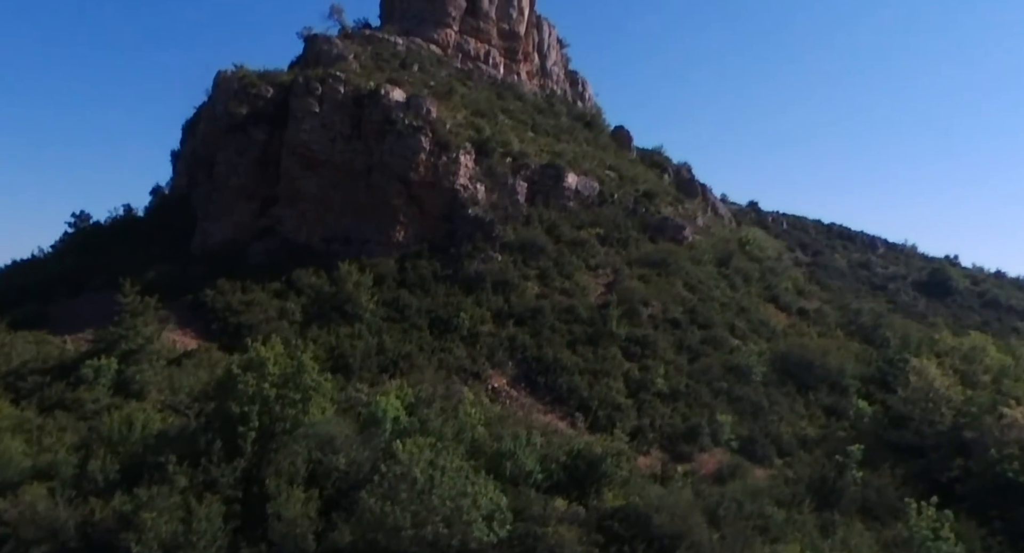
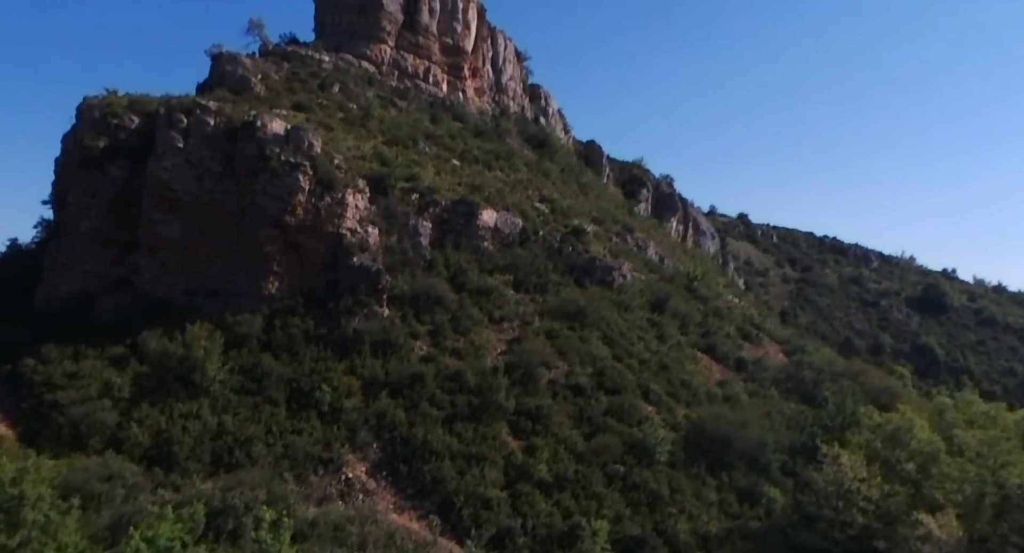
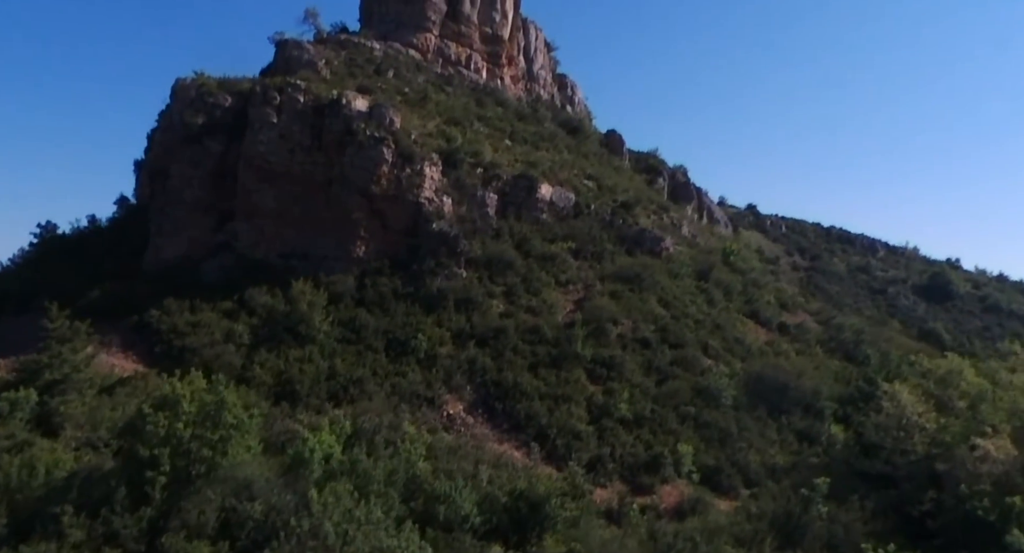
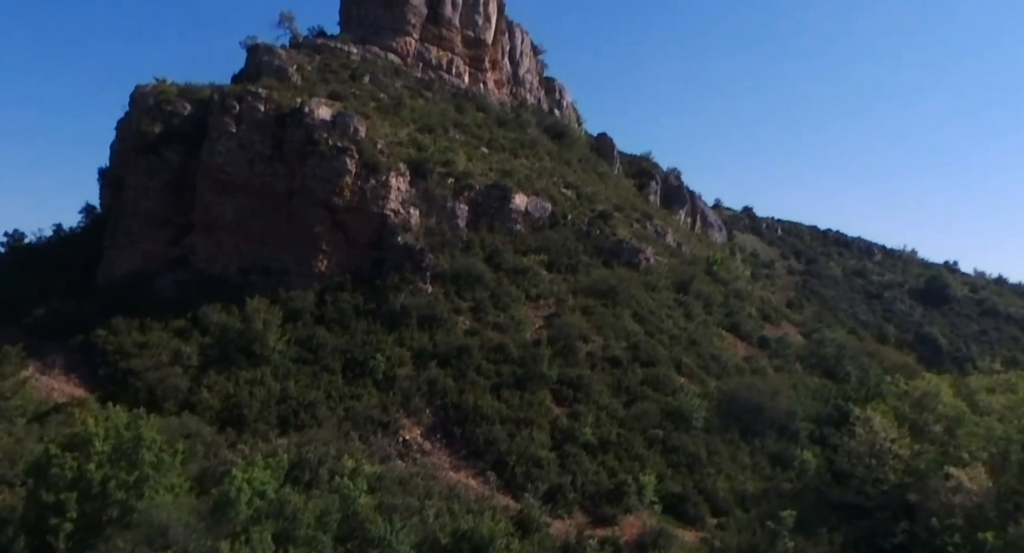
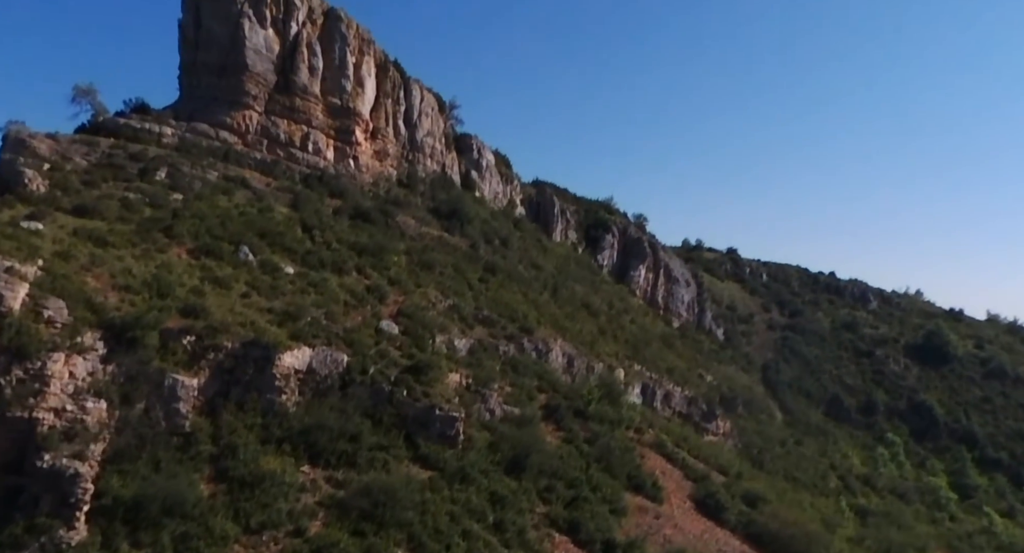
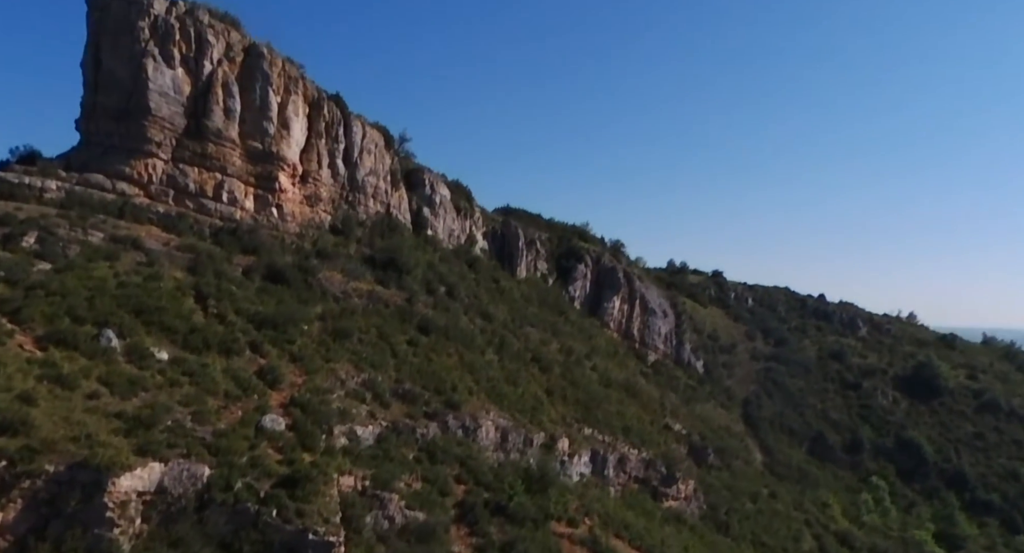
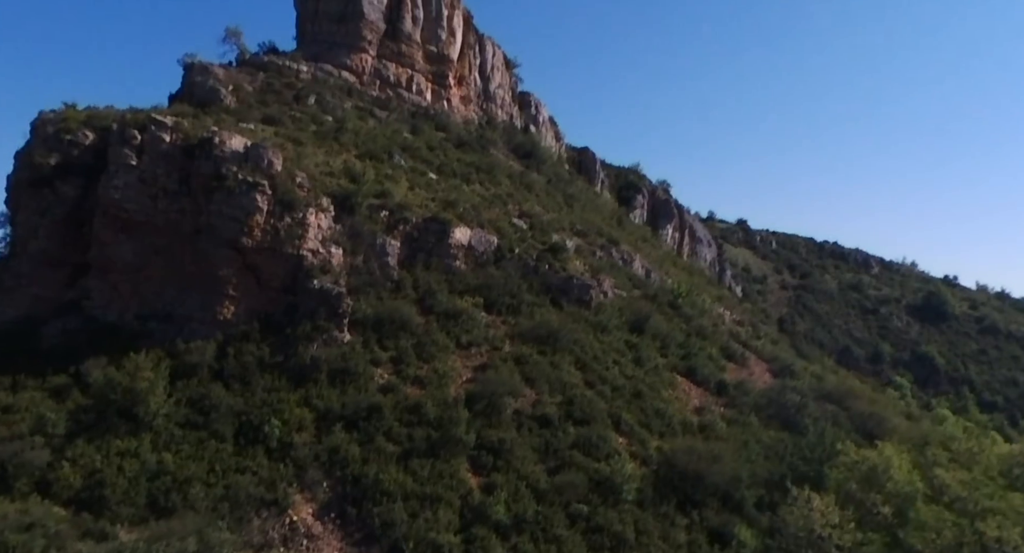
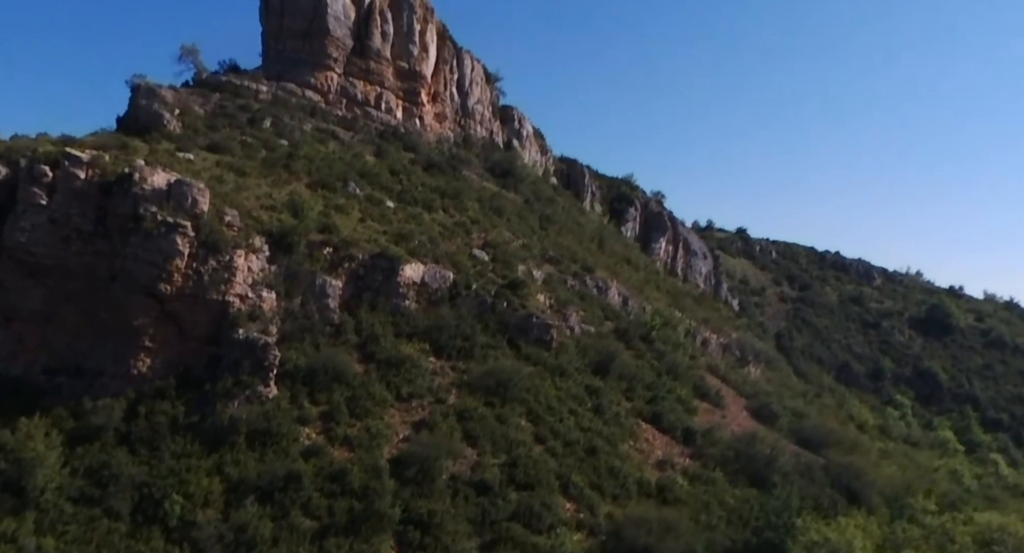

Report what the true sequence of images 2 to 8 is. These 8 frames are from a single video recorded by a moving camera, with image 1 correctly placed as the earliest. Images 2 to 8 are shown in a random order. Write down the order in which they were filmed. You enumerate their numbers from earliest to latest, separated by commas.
3, 4, 2, 7, 8, 5, 6
